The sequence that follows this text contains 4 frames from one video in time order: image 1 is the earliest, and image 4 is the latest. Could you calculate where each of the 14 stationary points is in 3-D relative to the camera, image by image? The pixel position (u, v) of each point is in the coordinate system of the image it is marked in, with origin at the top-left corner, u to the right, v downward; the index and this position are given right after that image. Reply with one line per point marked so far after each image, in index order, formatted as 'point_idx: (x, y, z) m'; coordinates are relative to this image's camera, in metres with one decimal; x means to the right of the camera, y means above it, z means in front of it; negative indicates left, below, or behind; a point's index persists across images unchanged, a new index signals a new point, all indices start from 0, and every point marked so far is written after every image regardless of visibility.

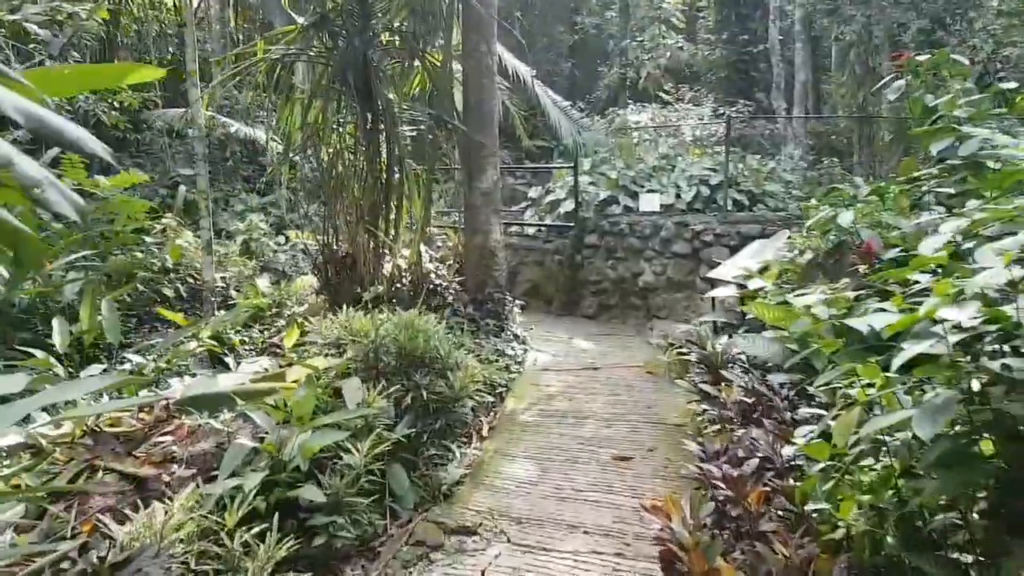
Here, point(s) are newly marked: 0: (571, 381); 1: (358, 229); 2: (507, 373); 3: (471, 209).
0: (+0.3, -0.6, +4.8) m
1: (-1.0, +0.4, +4.8) m
2: (0.0, -0.5, +4.5) m
3: (-0.3, +0.6, +5.5) m
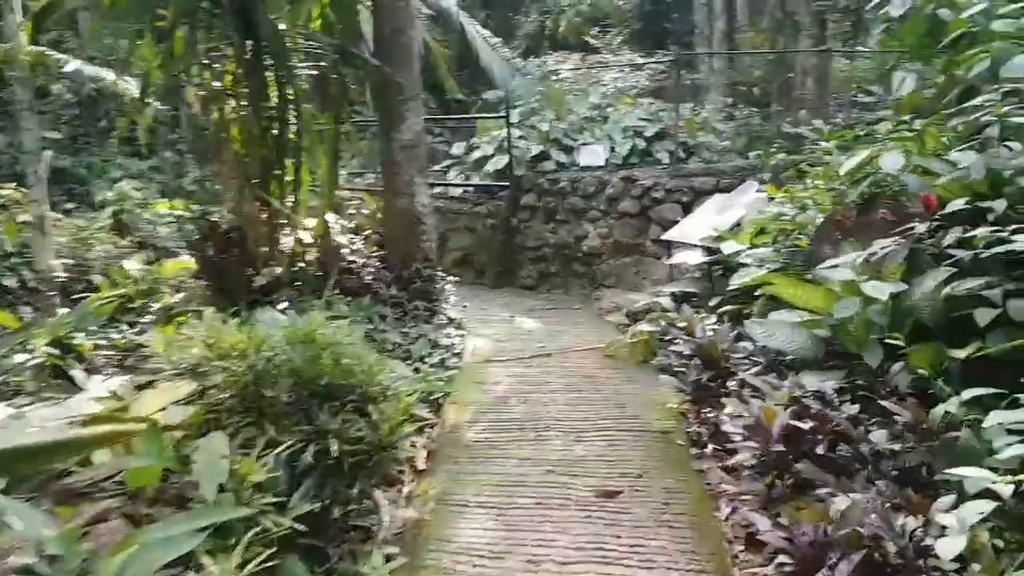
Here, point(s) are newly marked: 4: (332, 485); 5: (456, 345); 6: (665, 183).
0: (0.0, -0.4, +3.9) m
1: (-1.3, +0.4, +3.8) m
2: (-0.3, -0.4, +3.6) m
3: (-0.7, +0.7, +4.5) m
4: (-0.5, -0.5, +2.0) m
5: (-0.3, -0.3, +4.2) m
6: (+1.1, +0.8, +5.6) m
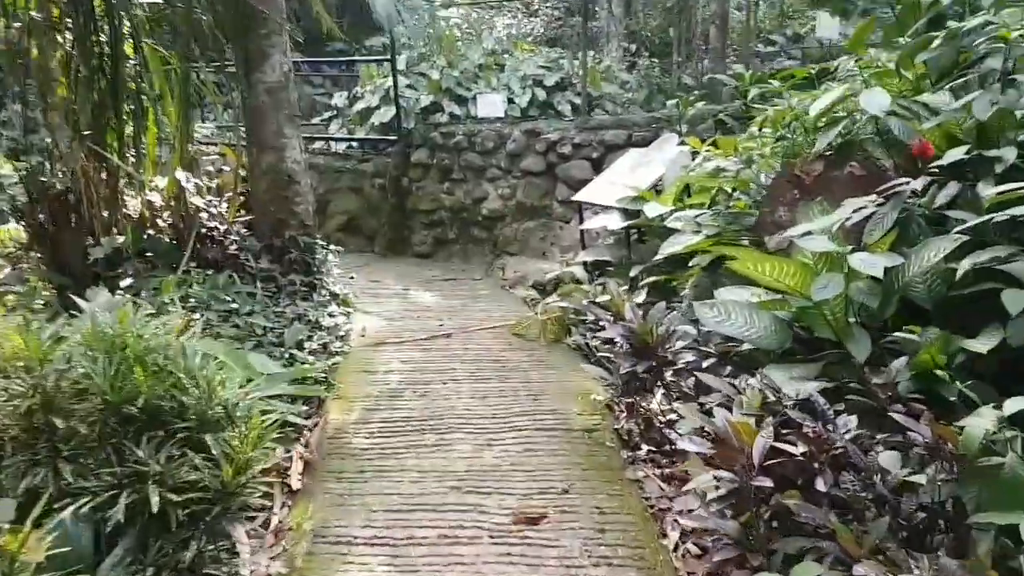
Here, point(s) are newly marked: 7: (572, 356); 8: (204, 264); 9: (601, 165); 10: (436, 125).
0: (-0.4, -0.3, +3.3) m
1: (-1.7, +0.5, +3.0) m
2: (-0.7, -0.3, +3.0) m
3: (-1.2, +0.8, +3.8) m
4: (-0.6, -0.5, +1.4) m
5: (-0.8, -0.2, +3.6) m
6: (+0.4, +1.0, +5.1) m
7: (+0.3, -0.3, +3.4) m
8: (-1.5, +0.1, +3.7) m
9: (+0.6, +0.8, +5.1) m
10: (-0.5, +1.2, +5.5) m
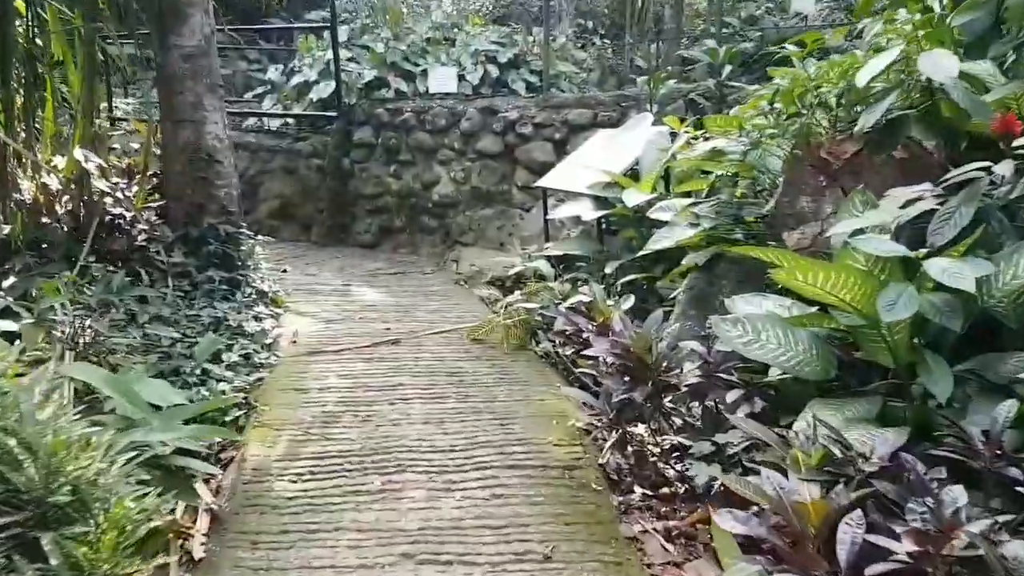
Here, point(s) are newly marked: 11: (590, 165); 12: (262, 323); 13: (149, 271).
0: (-0.6, -0.3, +2.8) m
1: (-1.9, +0.5, +2.4) m
2: (-0.9, -0.3, +2.5) m
3: (-1.4, +0.8, +3.2) m
4: (-0.7, -0.5, +0.9) m
5: (-1.0, -0.2, +3.1) m
6: (+0.1, +1.0, +4.7) m
7: (+0.1, -0.3, +3.0) m
8: (-1.6, +0.1, +3.1) m
9: (+0.3, +0.8, +4.6) m
10: (-0.8, +1.2, +5.0) m
11: (+0.4, +0.6, +3.6) m
12: (-1.0, -0.1, +3.1) m
13: (-1.5, +0.1, +3.1) m
